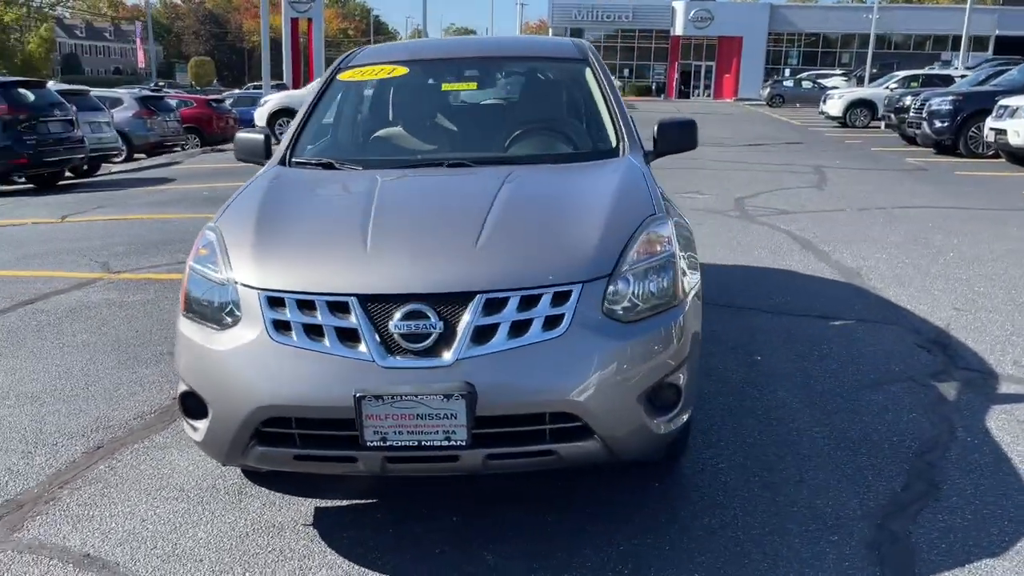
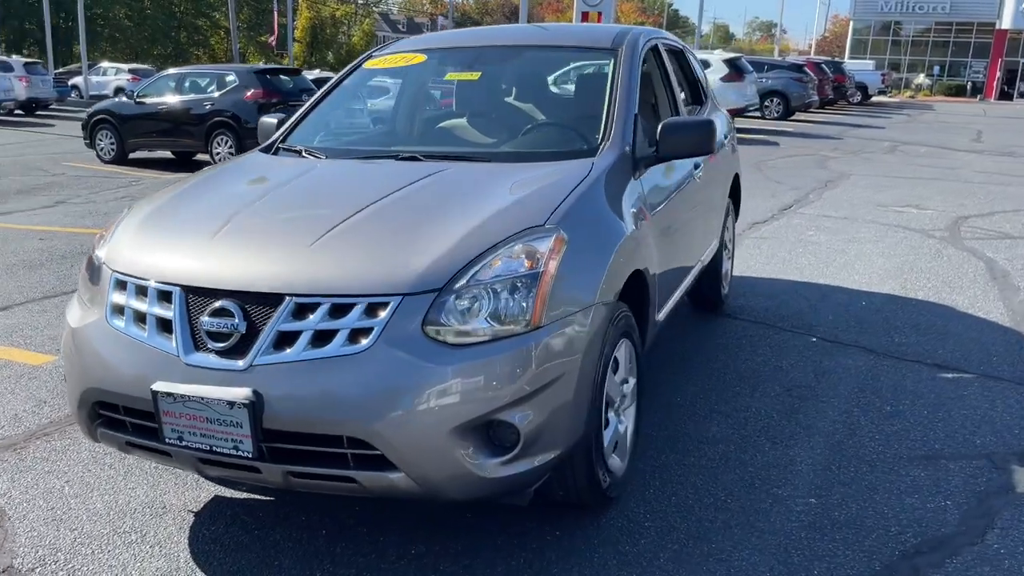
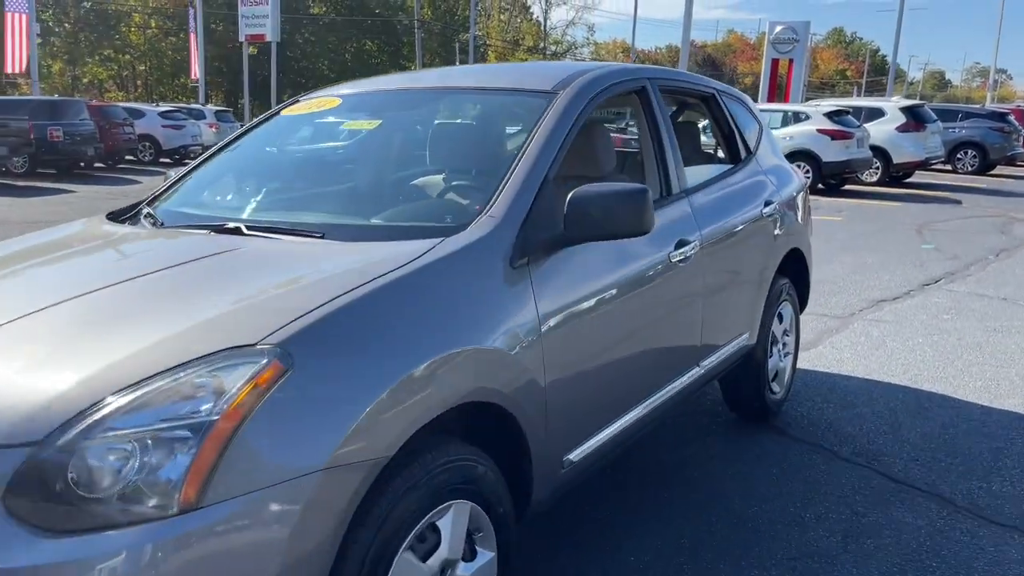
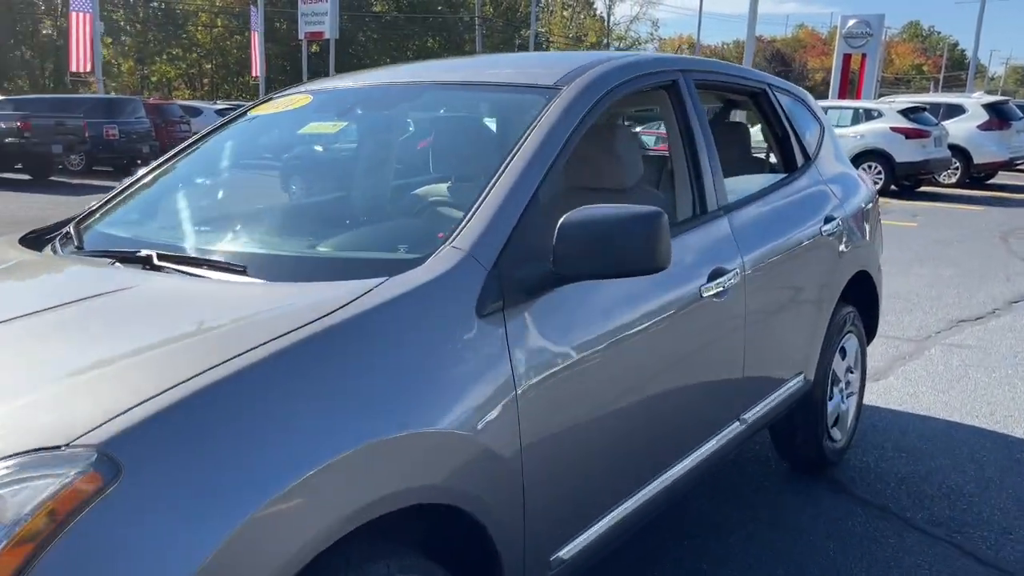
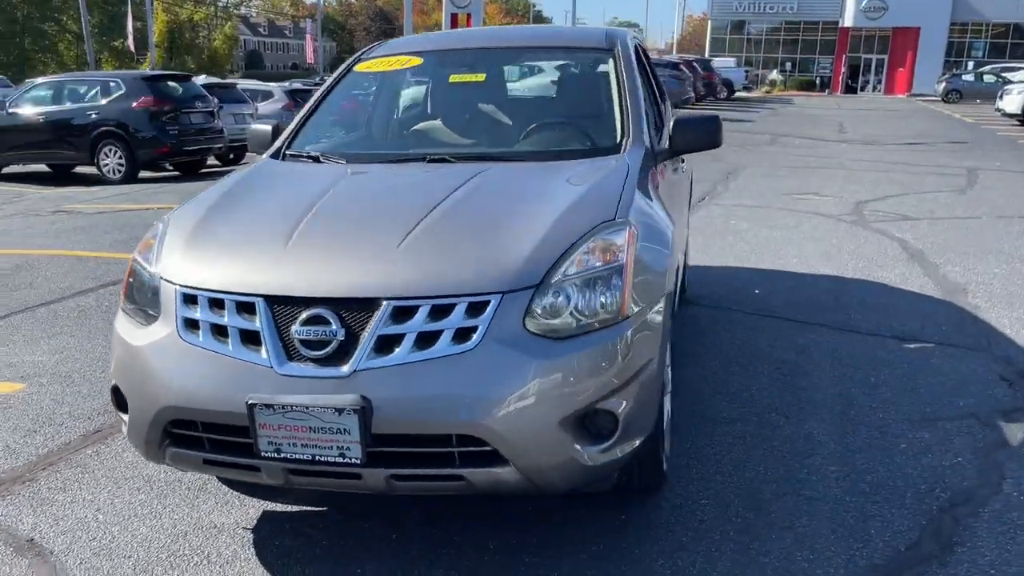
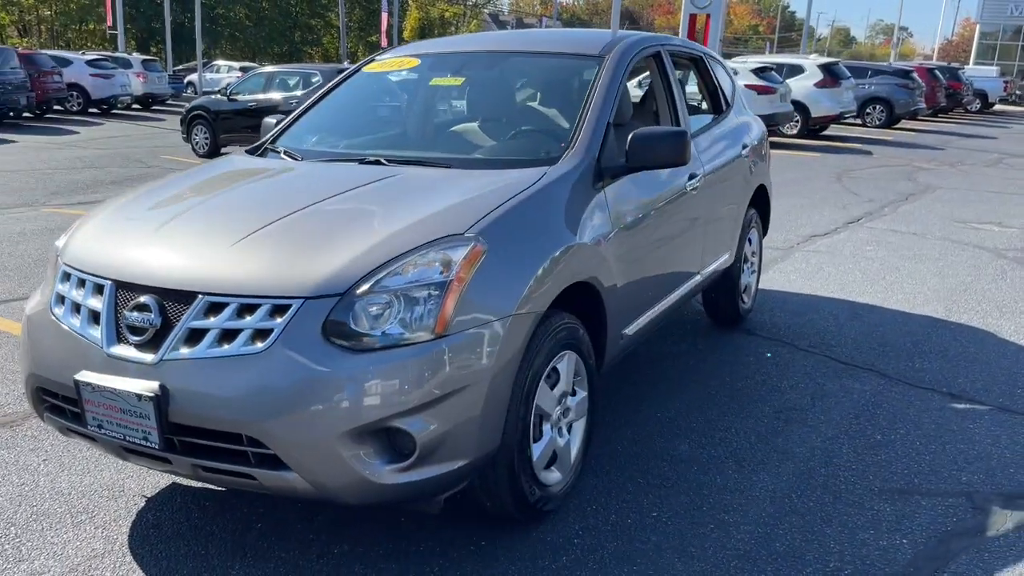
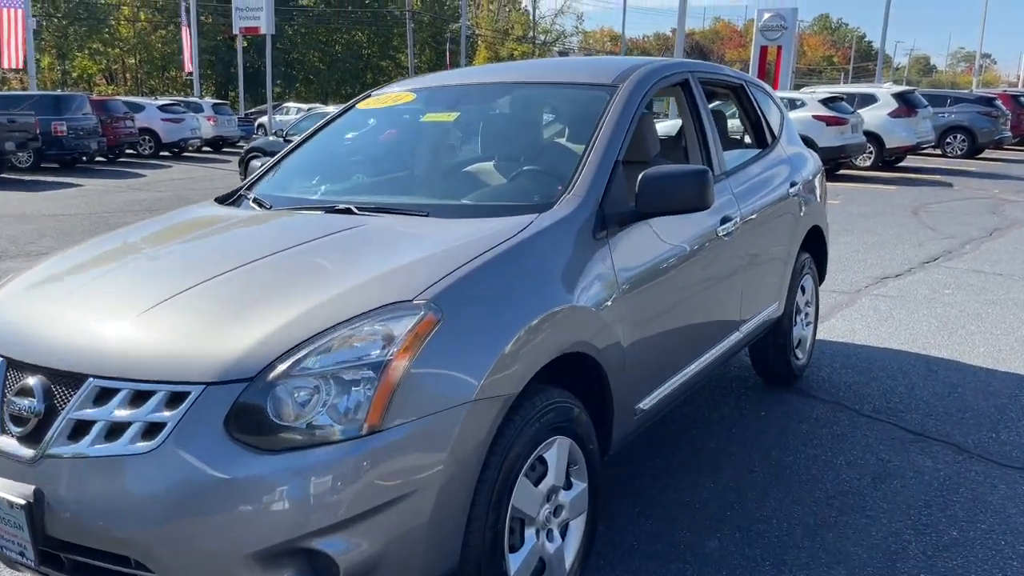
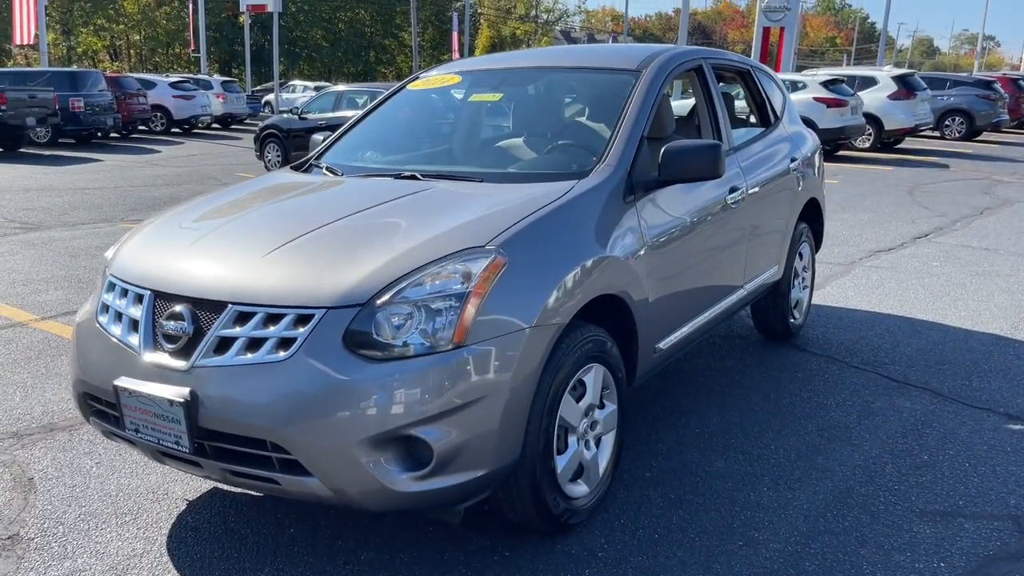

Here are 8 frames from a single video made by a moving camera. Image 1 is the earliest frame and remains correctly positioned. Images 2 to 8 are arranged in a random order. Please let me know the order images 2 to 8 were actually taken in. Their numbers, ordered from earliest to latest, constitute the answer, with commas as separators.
5, 2, 6, 8, 7, 3, 4
